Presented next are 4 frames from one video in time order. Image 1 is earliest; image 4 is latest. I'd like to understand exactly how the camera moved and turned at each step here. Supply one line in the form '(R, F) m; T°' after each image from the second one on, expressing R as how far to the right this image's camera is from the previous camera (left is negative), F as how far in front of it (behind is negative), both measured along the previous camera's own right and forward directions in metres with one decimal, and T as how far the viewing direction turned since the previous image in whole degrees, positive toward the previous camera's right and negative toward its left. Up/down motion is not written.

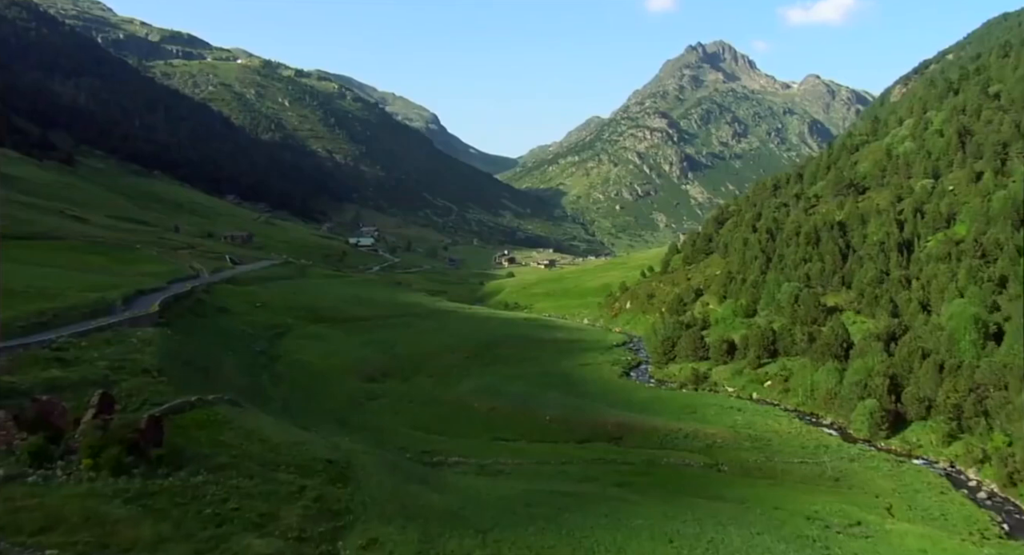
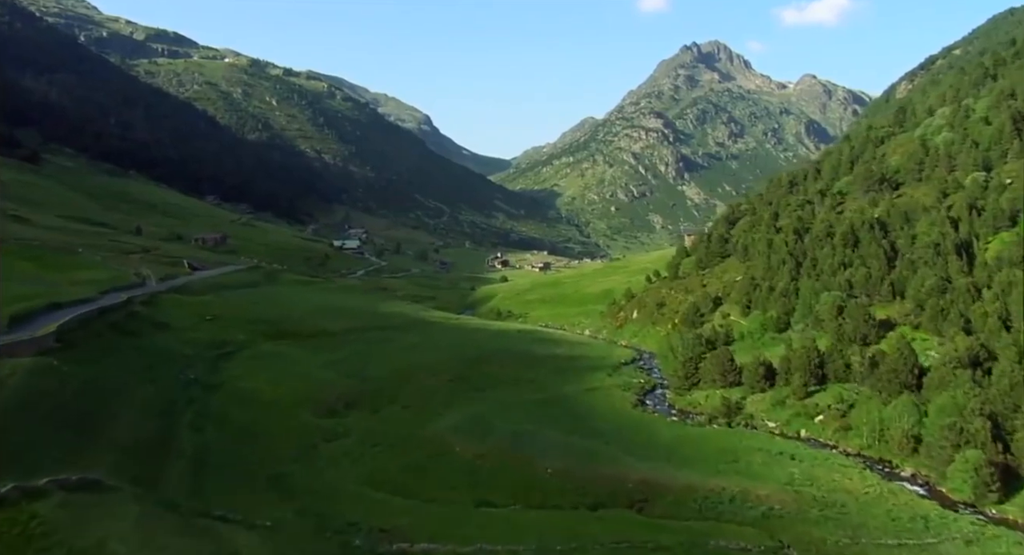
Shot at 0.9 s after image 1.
(+0.2, +18.0) m; 0°
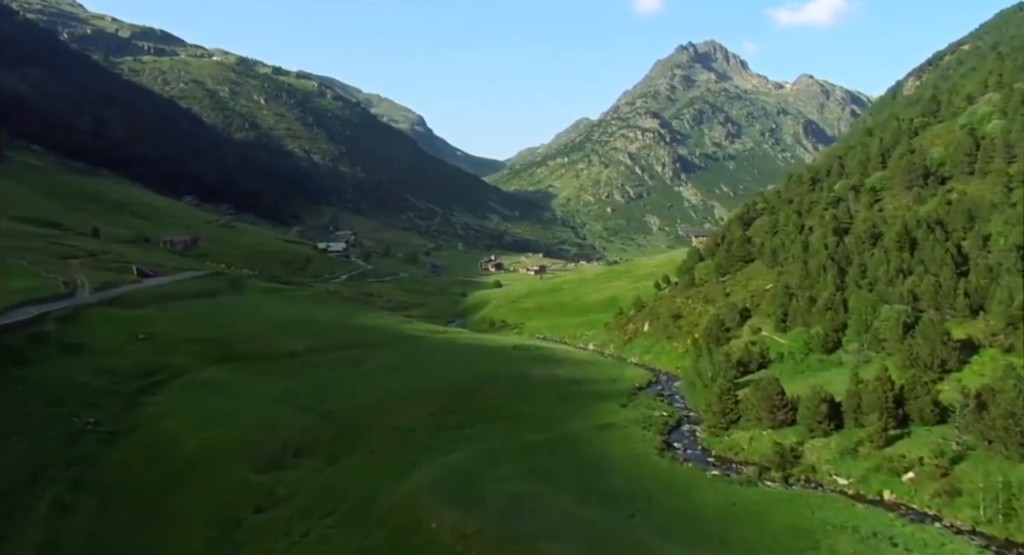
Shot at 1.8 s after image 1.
(0.0, +18.2) m; 0°
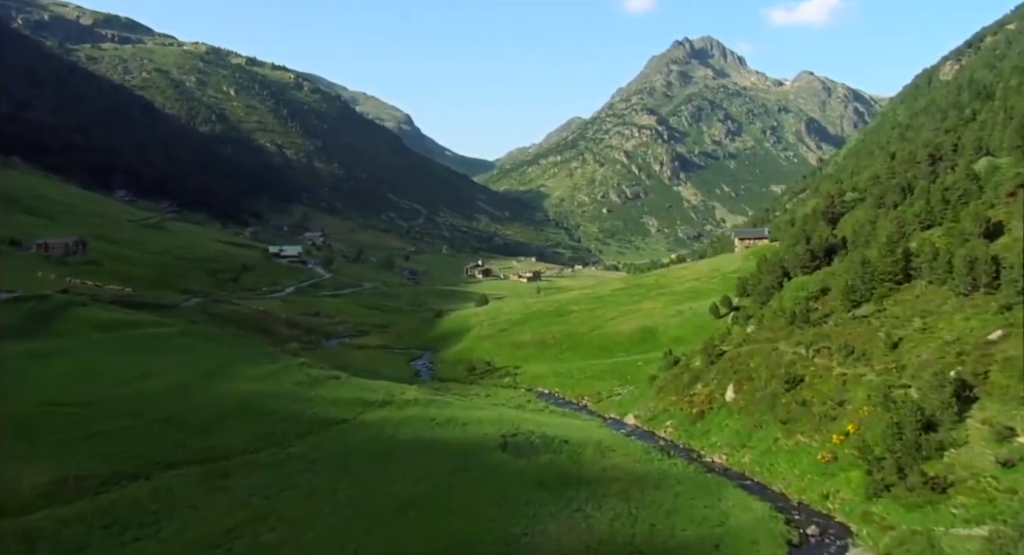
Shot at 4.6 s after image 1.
(+0.1, +55.2) m; +1°
